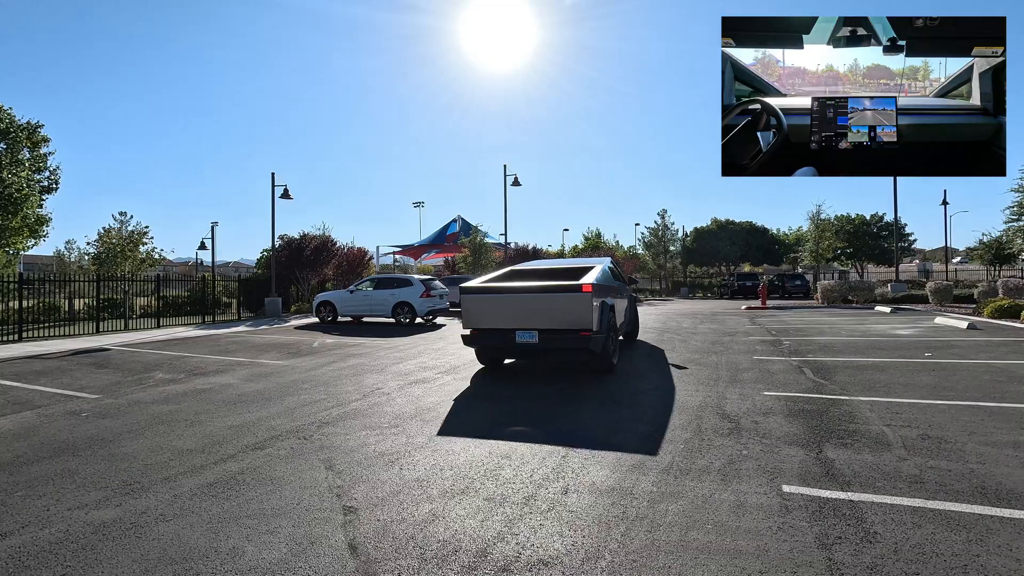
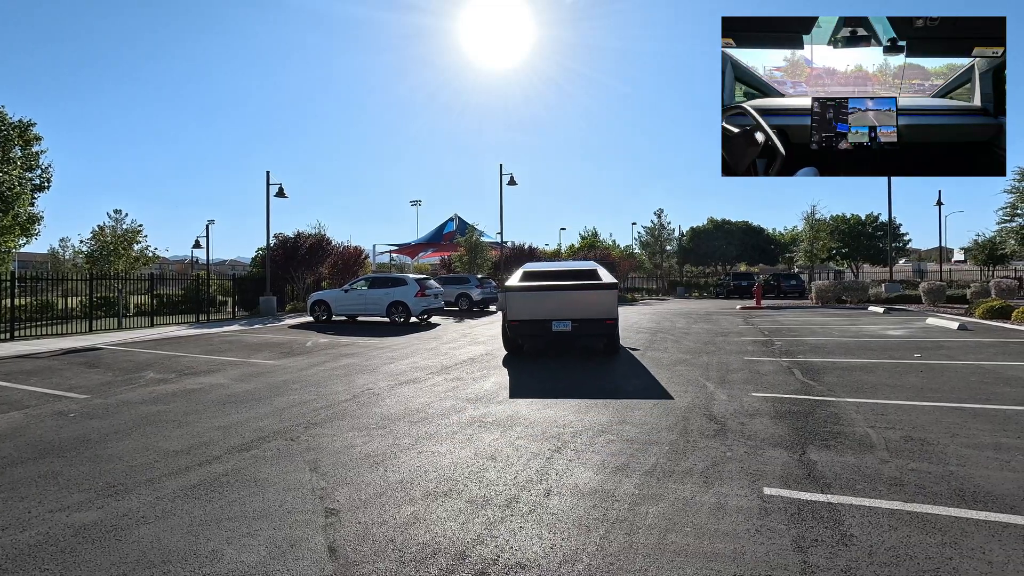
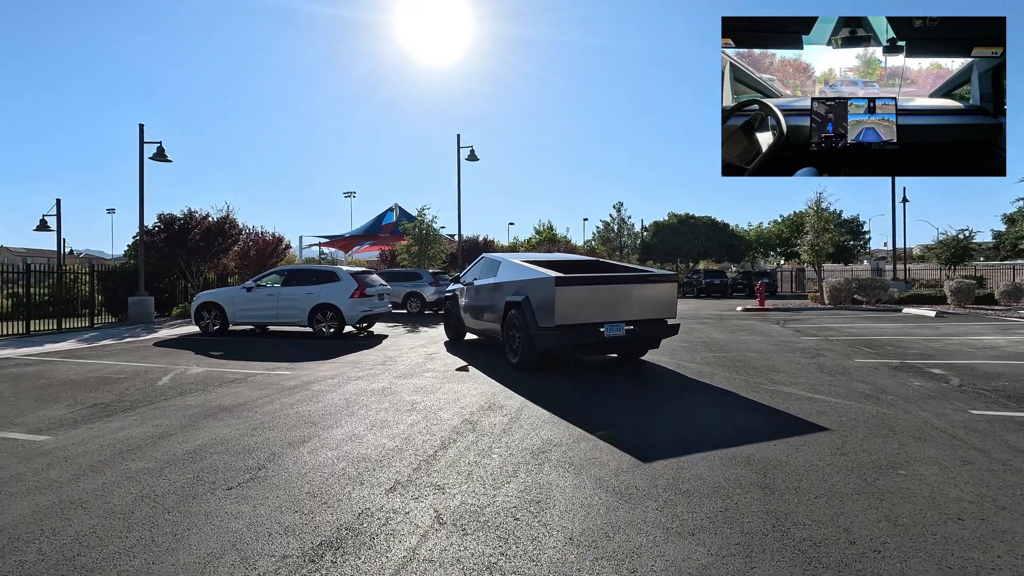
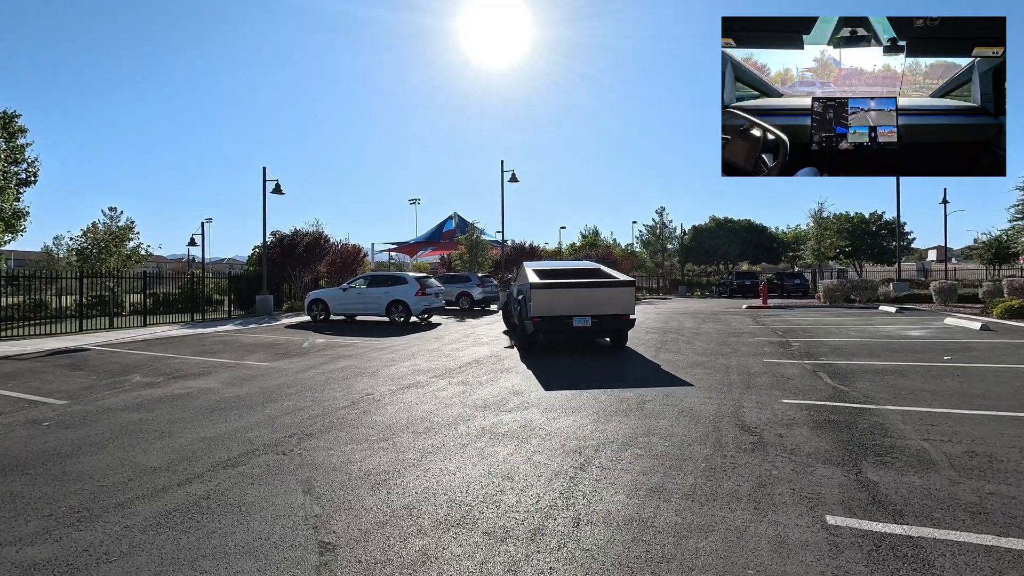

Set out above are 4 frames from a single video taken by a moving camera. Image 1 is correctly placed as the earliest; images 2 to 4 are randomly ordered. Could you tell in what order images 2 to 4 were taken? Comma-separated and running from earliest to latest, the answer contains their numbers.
2, 4, 3
